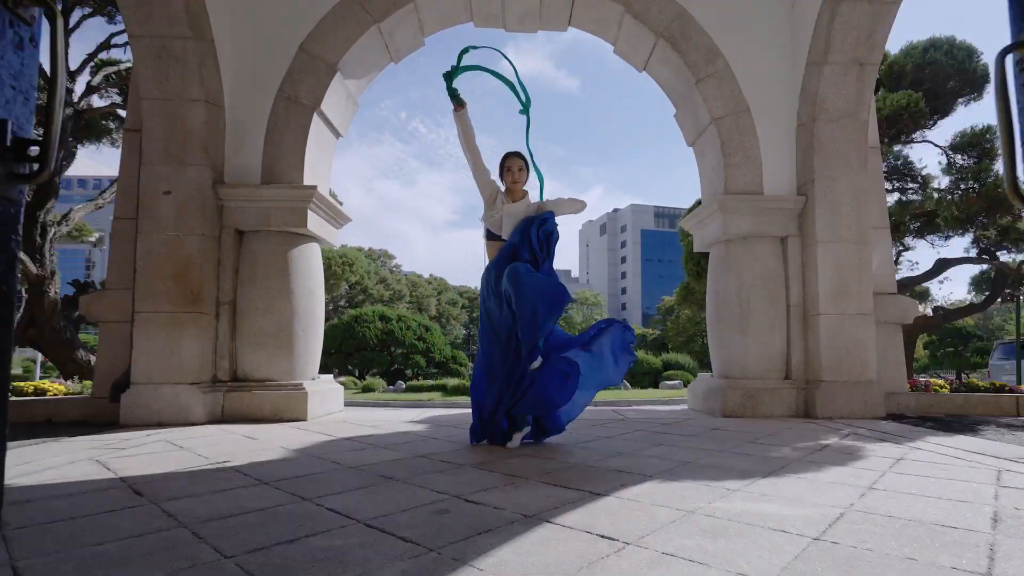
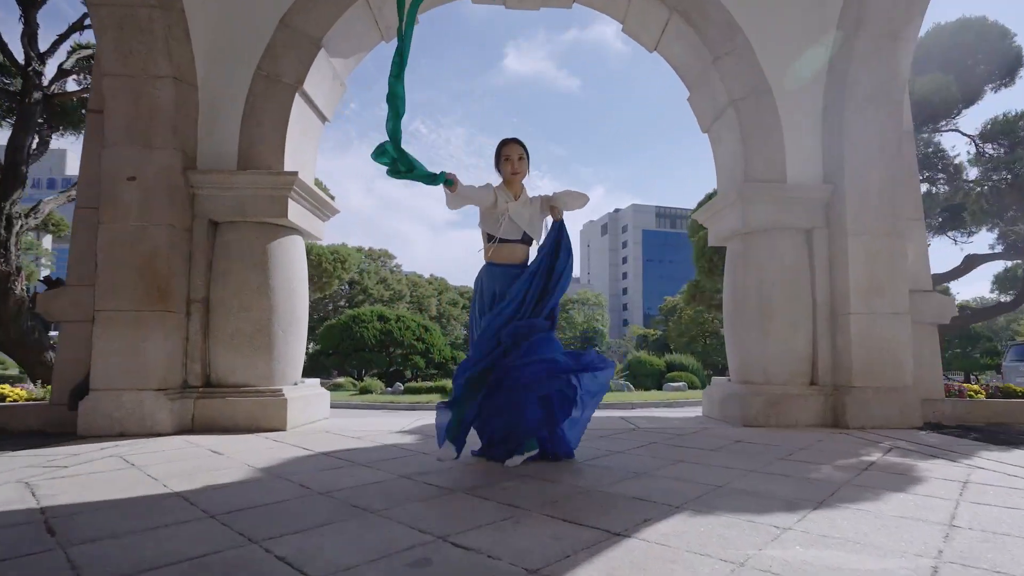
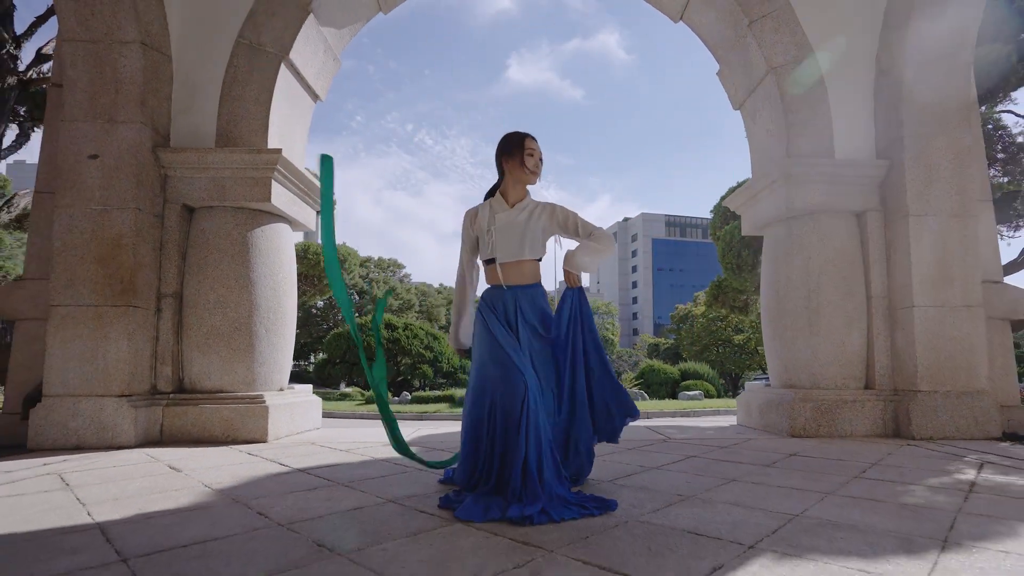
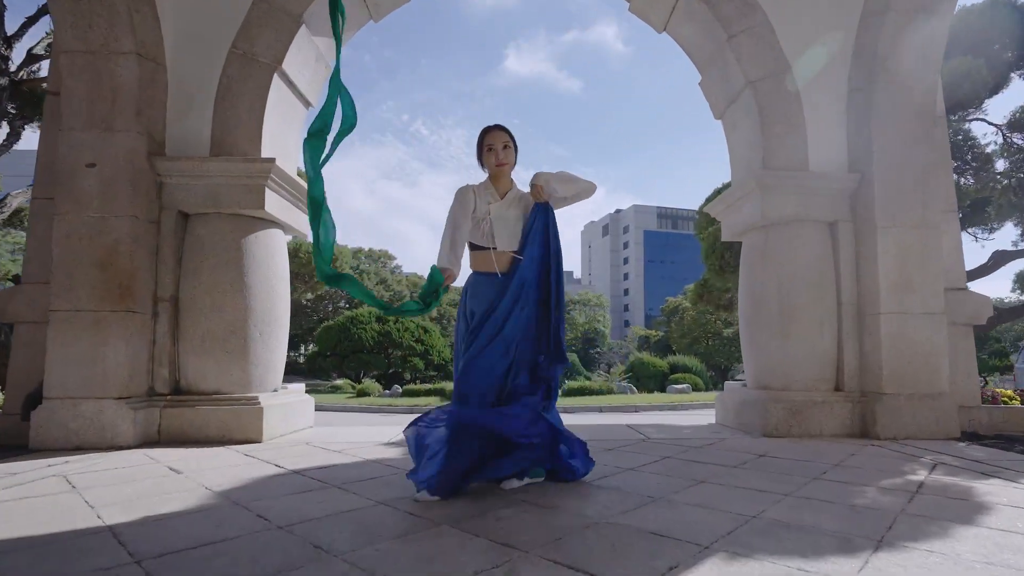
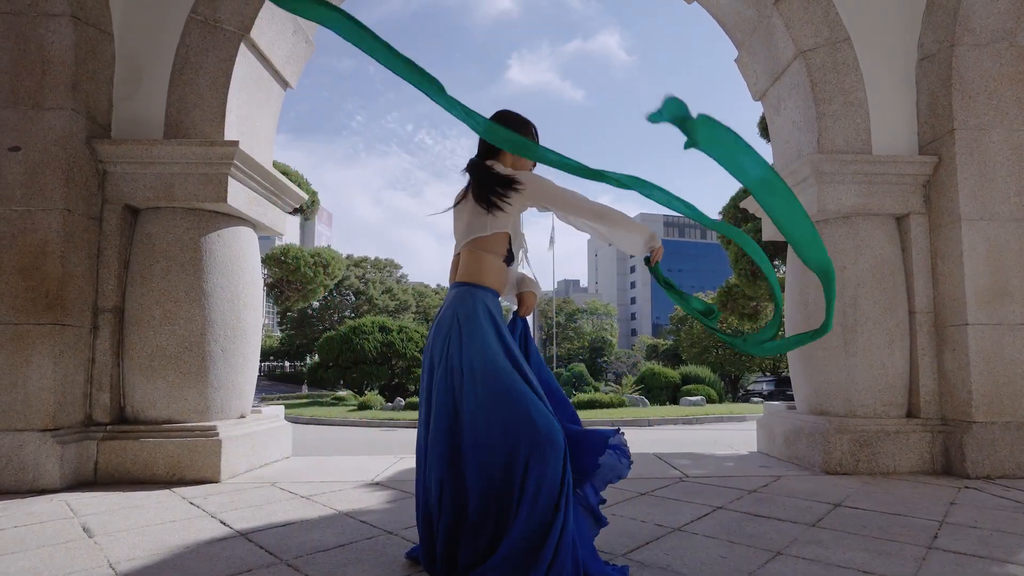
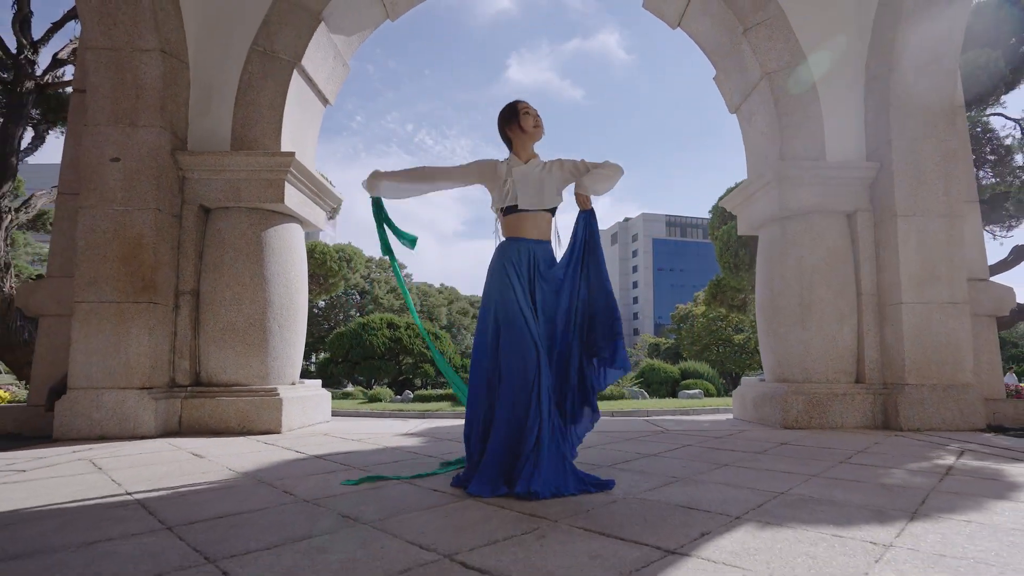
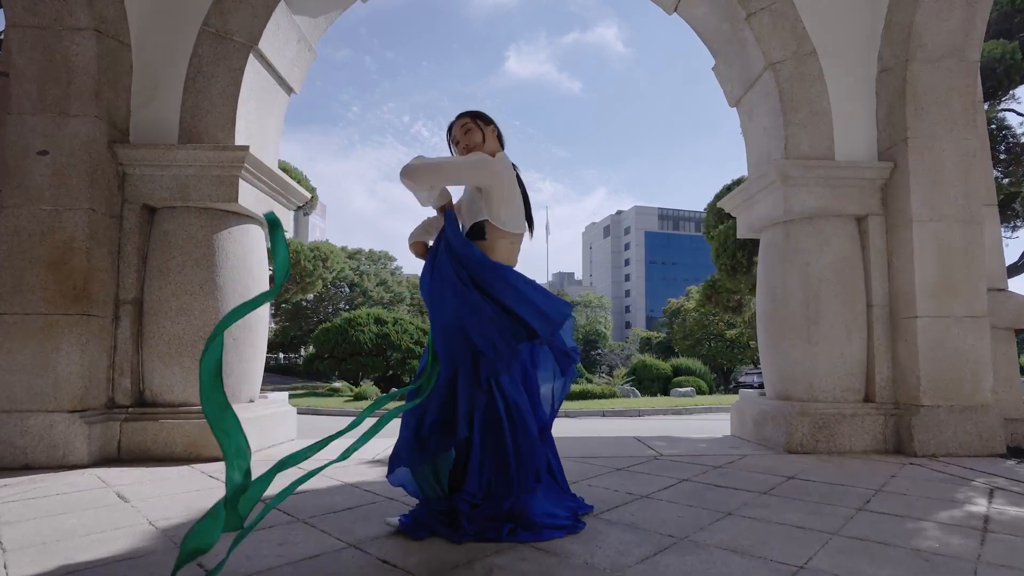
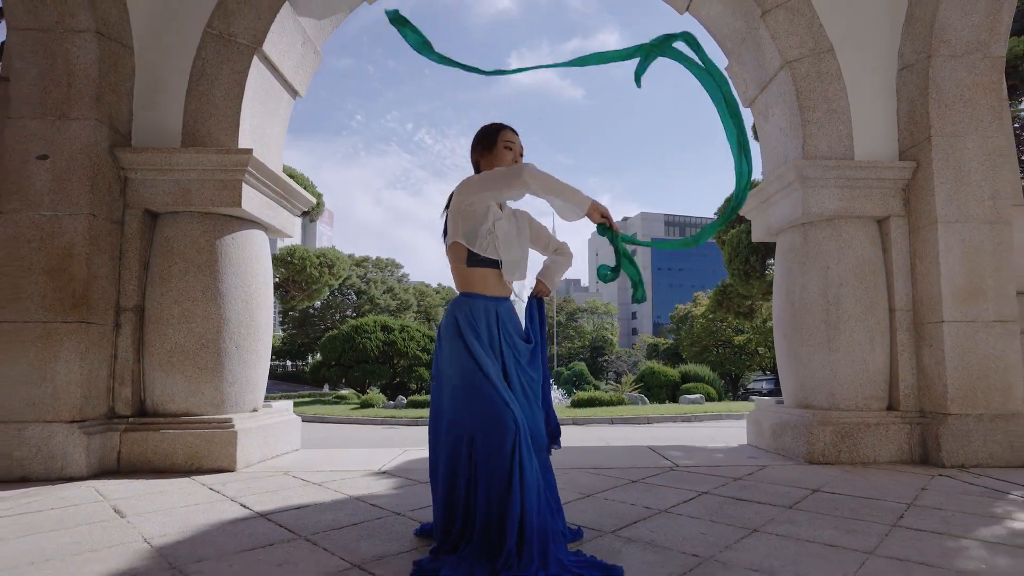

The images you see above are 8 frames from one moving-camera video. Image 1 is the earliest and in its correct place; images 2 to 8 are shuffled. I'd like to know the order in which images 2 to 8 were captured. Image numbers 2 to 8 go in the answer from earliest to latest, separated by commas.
2, 4, 7, 5, 8, 3, 6
